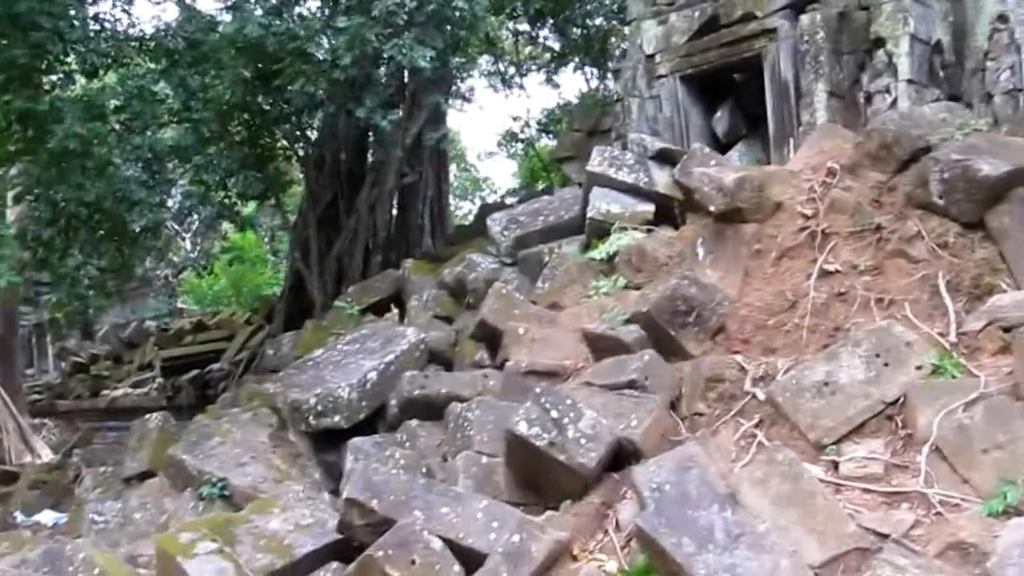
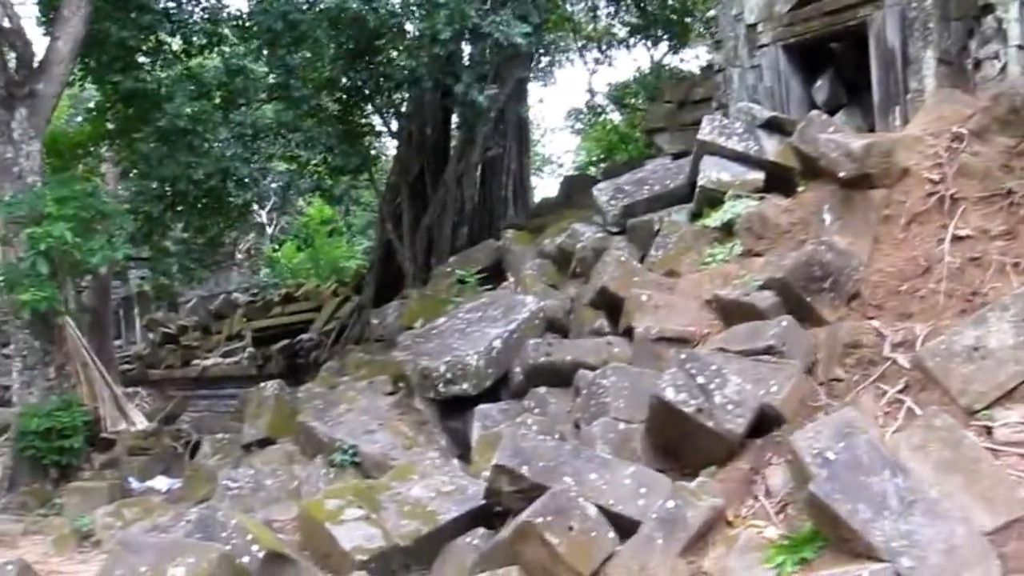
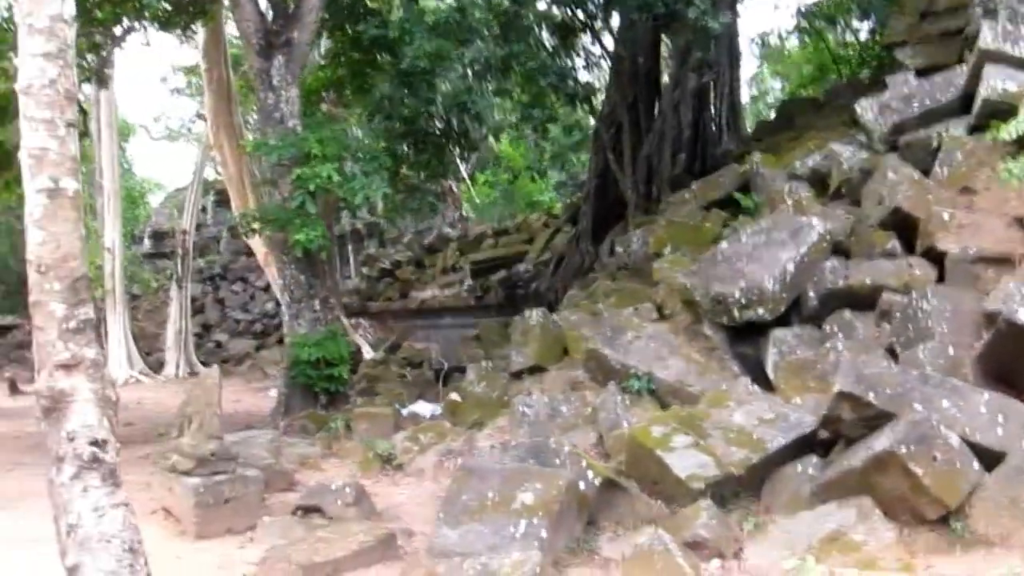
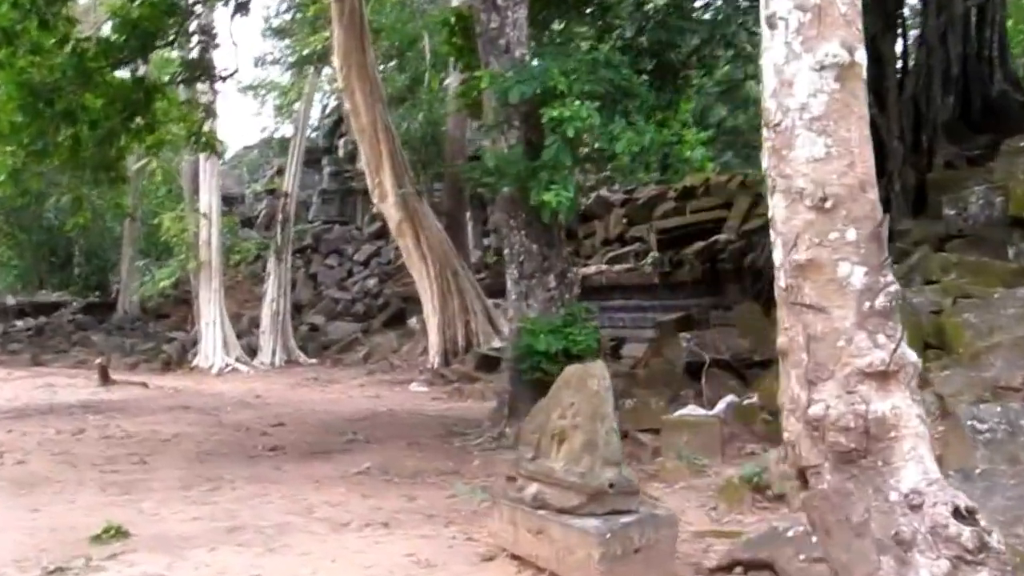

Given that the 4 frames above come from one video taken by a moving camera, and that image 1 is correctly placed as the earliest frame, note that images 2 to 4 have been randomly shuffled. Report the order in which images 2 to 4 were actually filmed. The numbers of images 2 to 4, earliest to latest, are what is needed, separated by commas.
2, 3, 4
